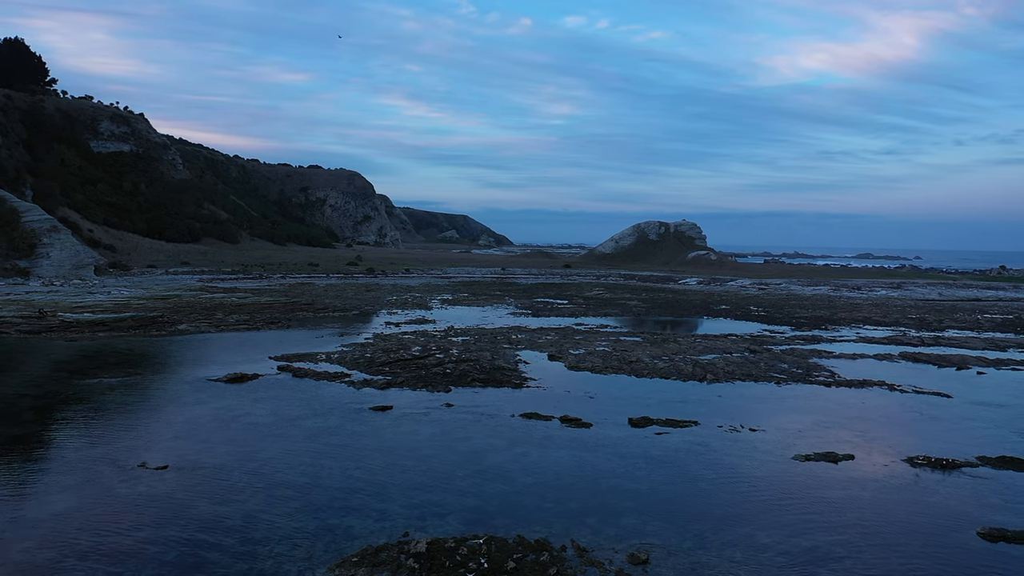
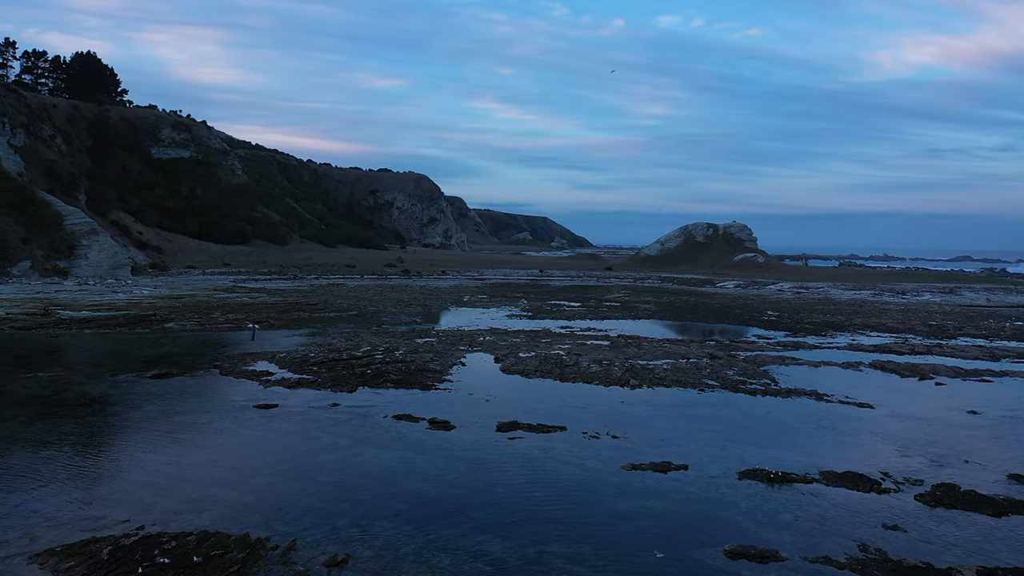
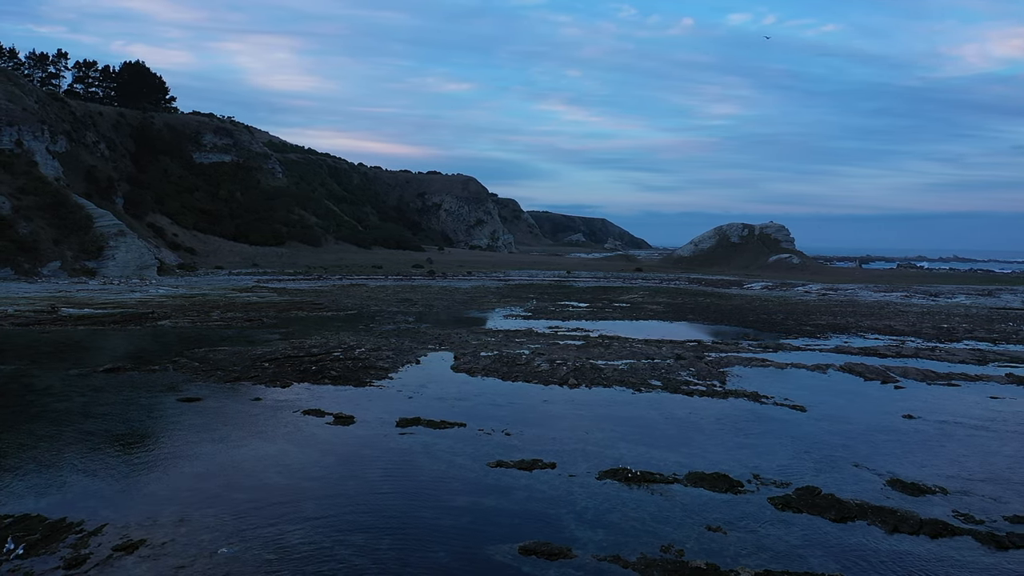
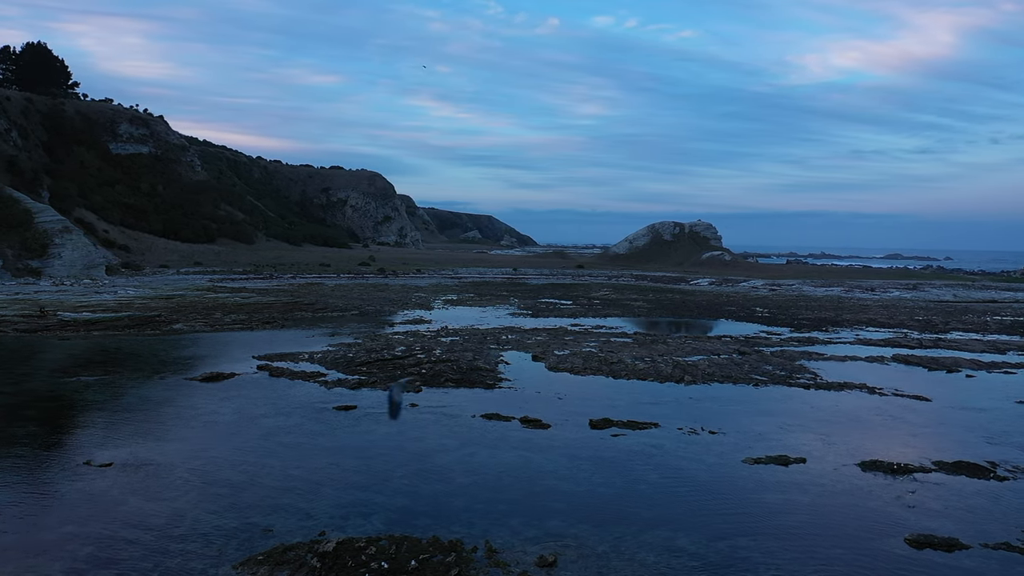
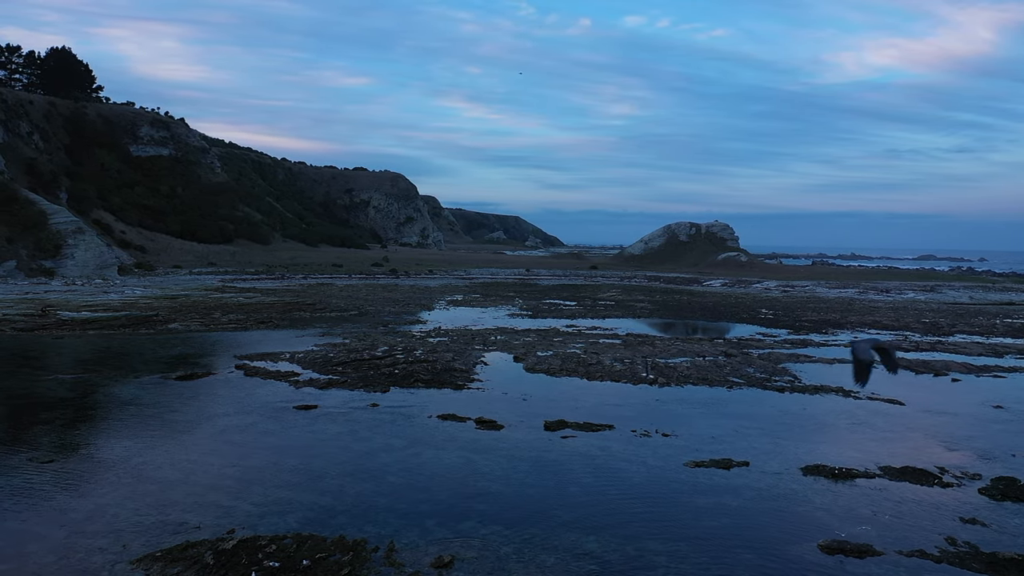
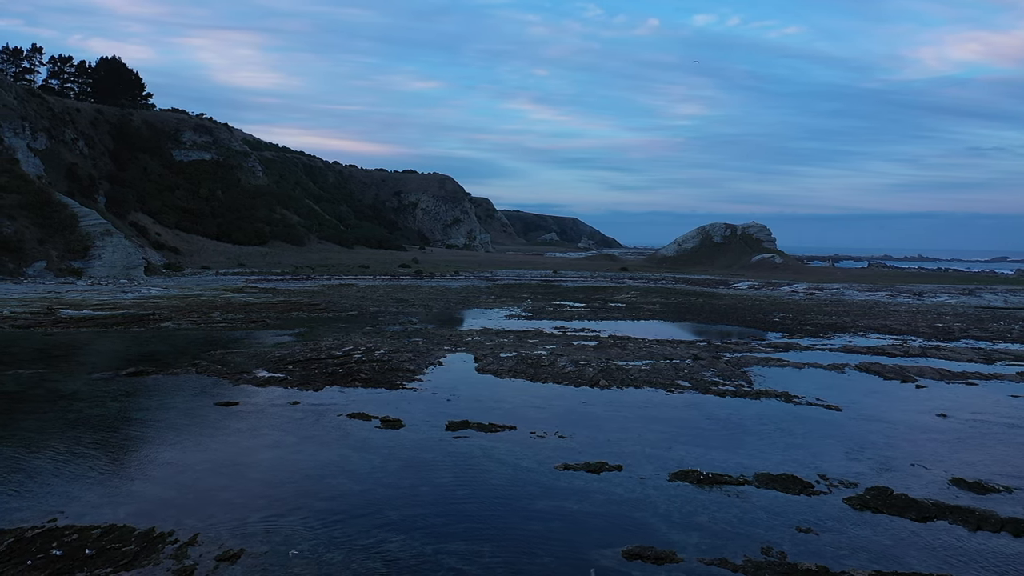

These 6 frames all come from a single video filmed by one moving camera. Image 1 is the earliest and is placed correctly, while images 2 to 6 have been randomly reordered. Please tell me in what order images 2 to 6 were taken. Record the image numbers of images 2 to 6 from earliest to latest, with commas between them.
4, 5, 2, 6, 3
